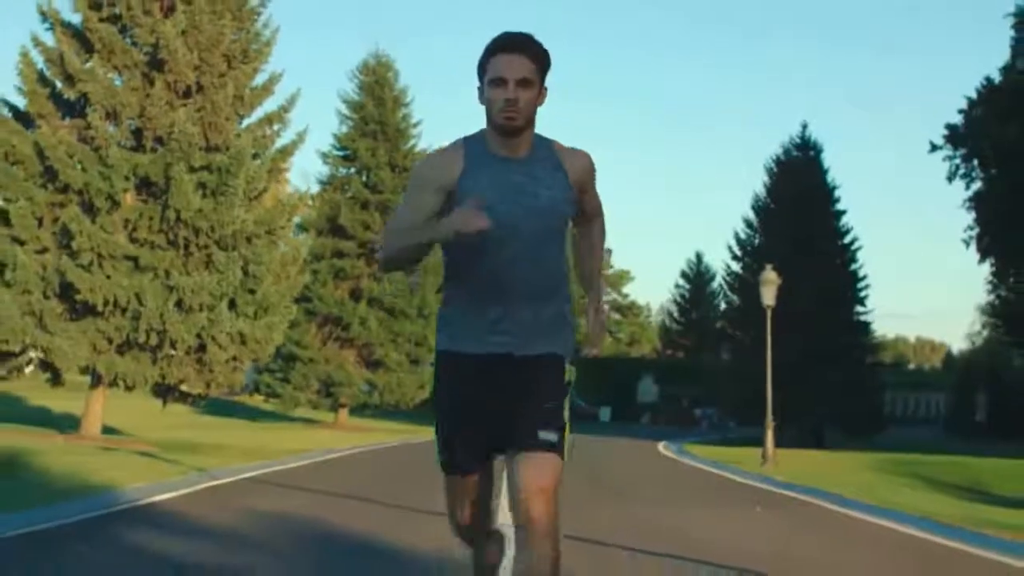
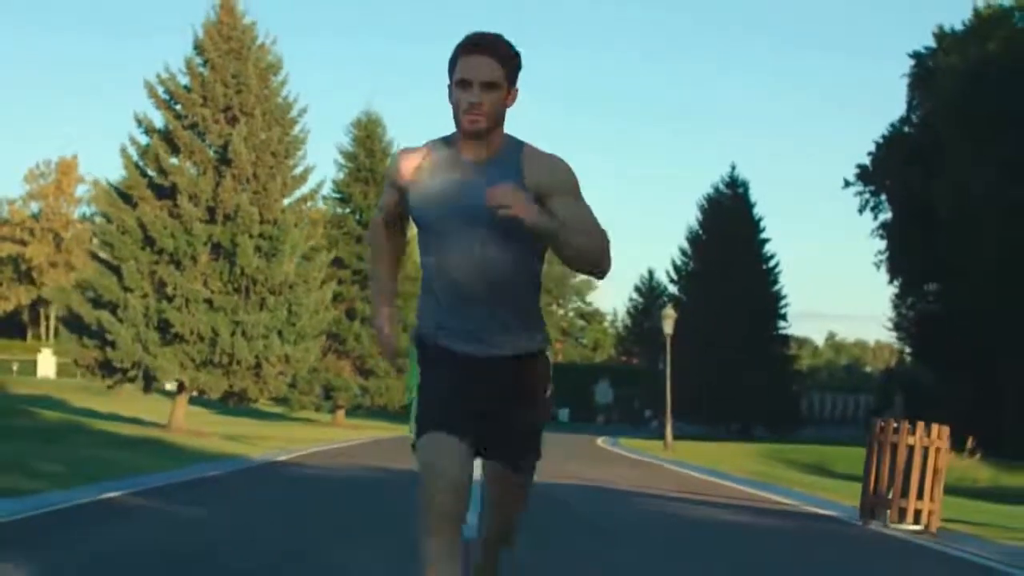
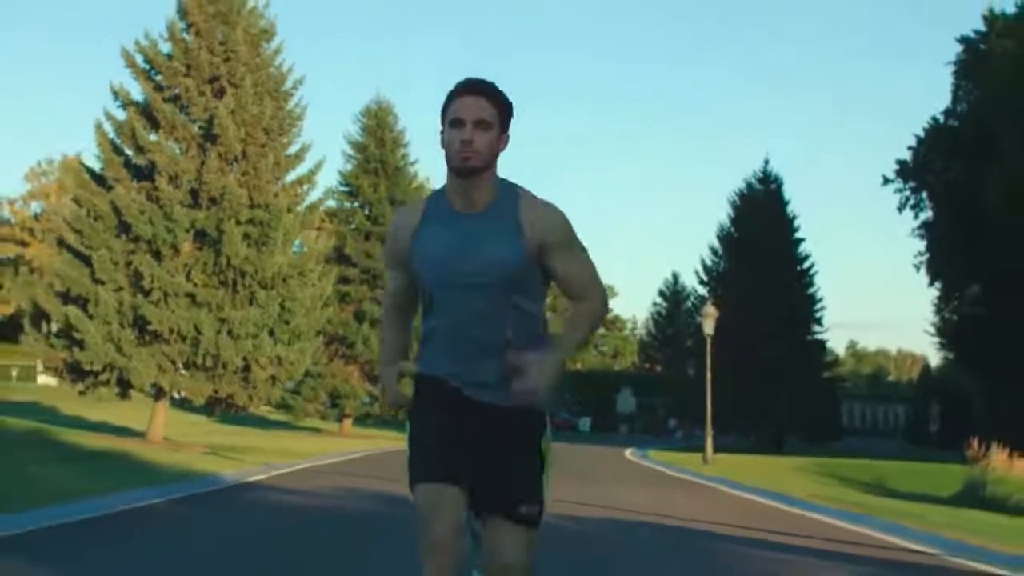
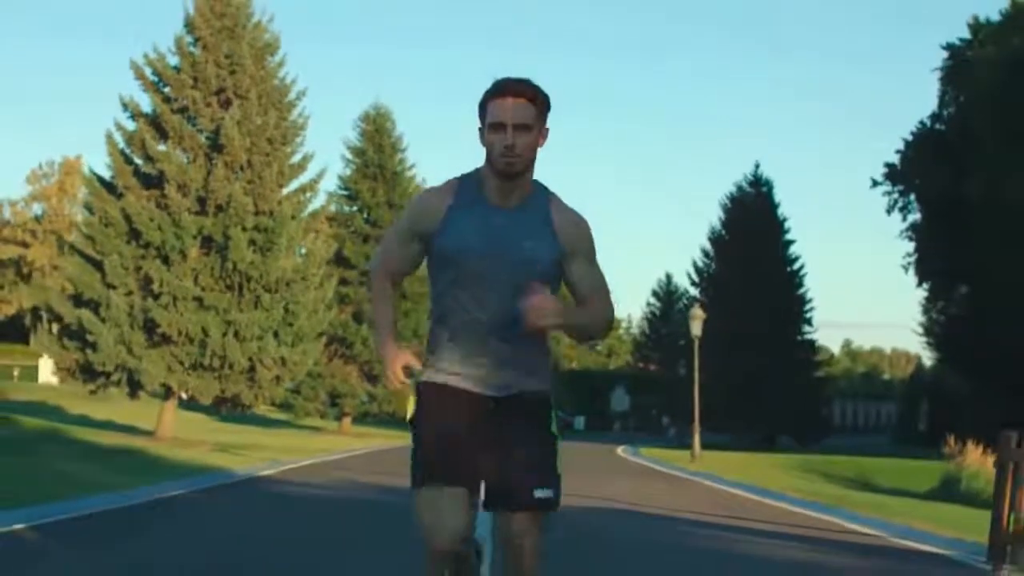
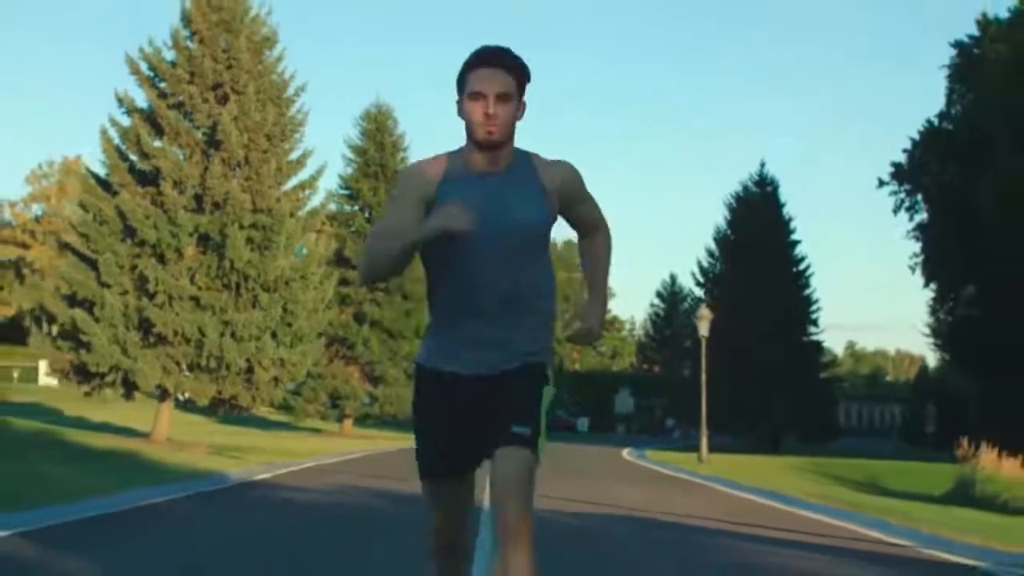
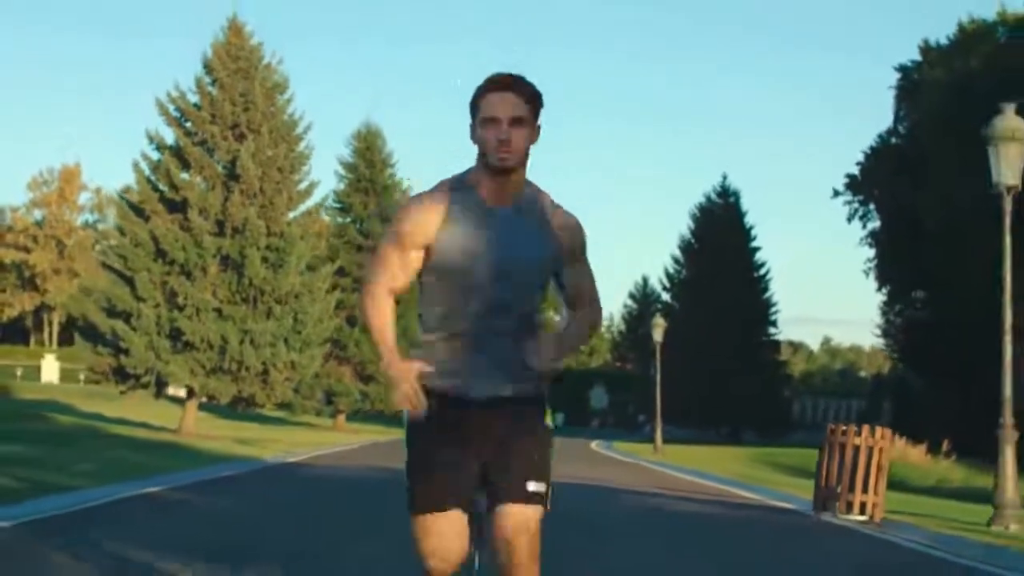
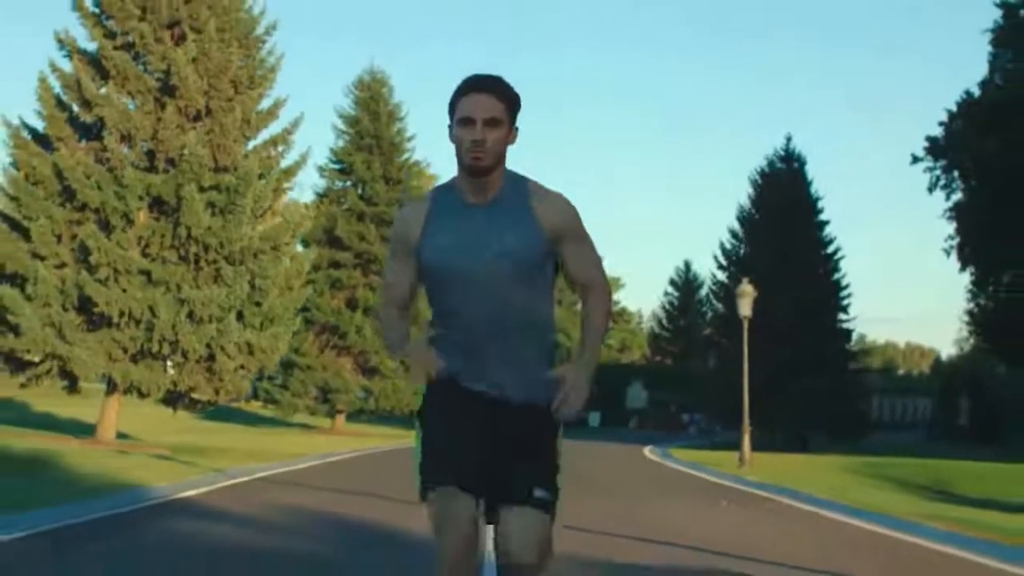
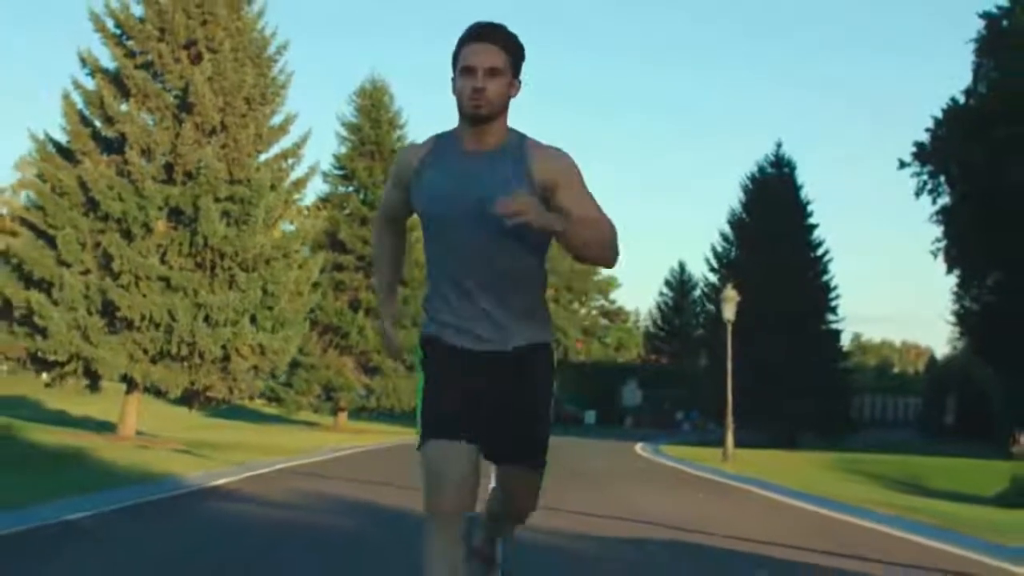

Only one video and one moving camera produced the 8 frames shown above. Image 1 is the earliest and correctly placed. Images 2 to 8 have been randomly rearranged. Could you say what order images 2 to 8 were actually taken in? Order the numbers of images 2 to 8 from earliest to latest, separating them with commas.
7, 8, 3, 5, 4, 2, 6
